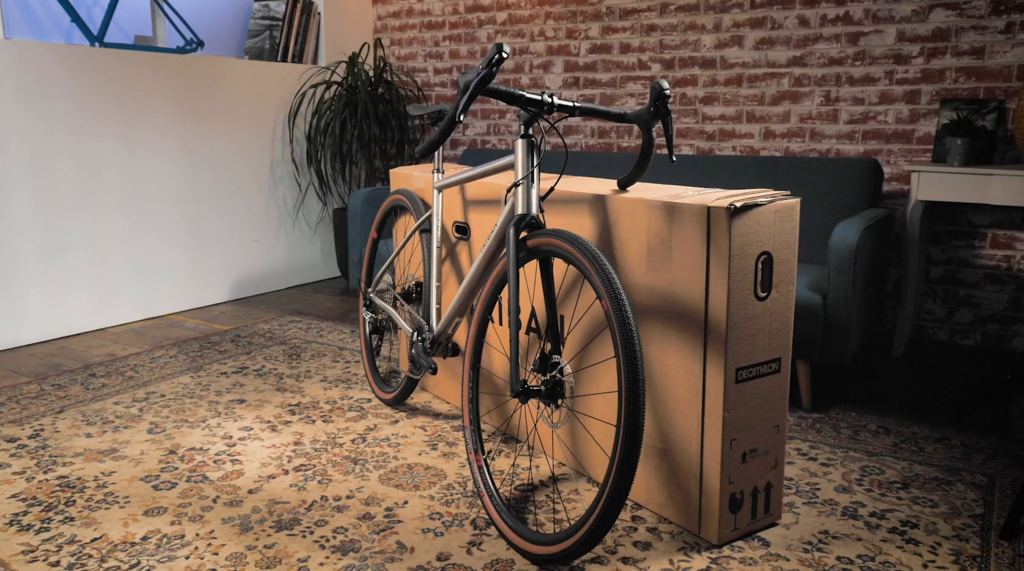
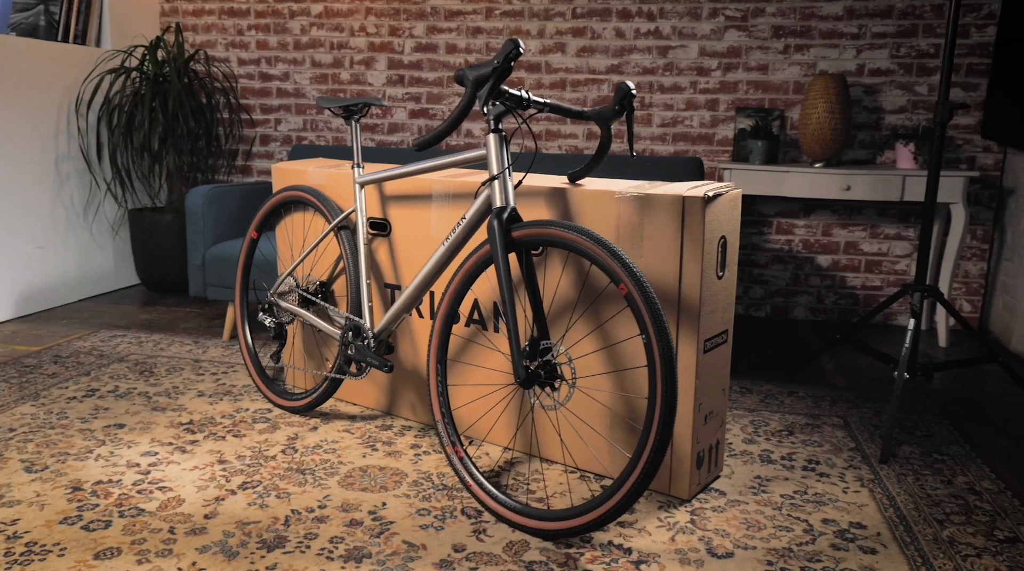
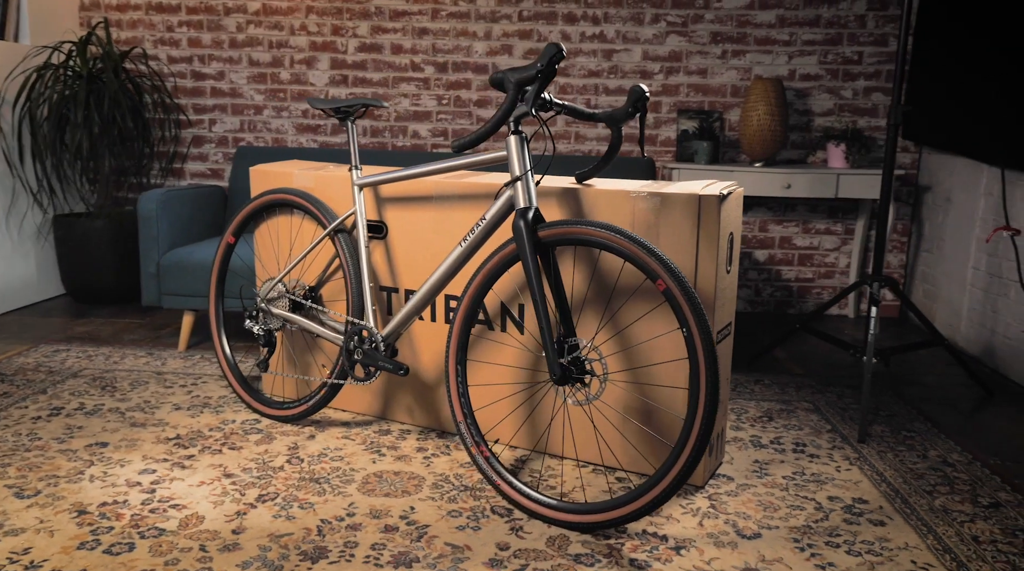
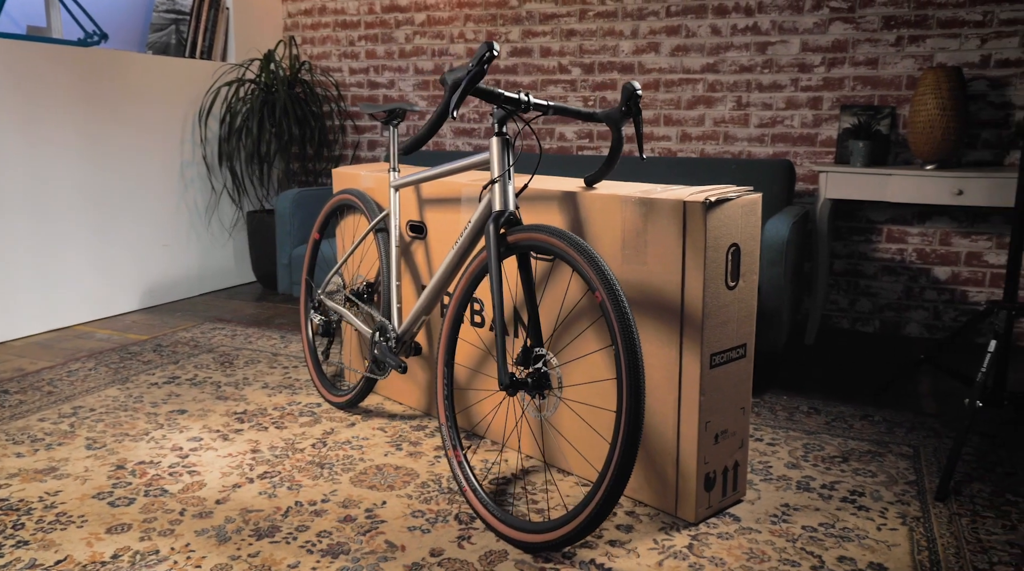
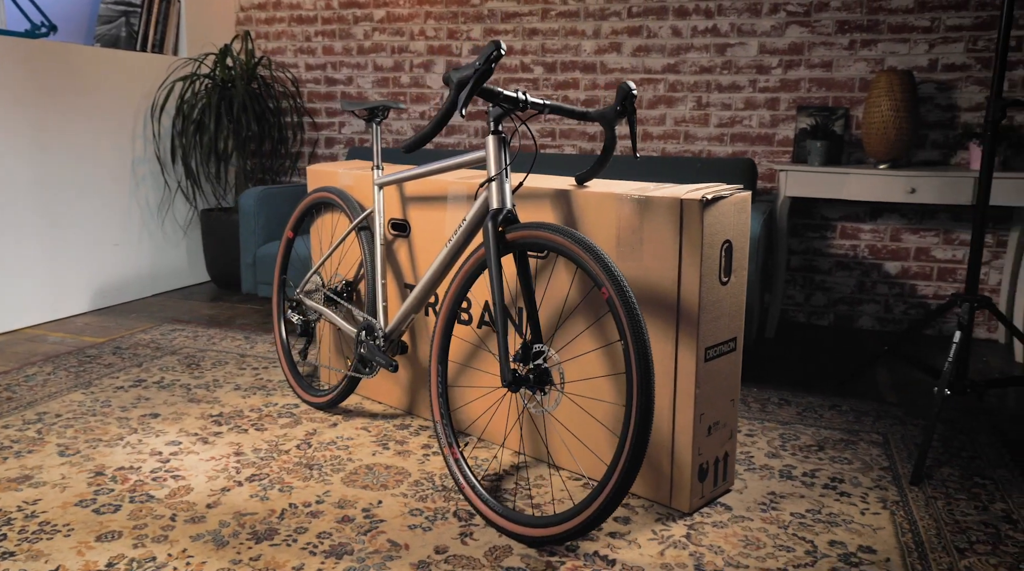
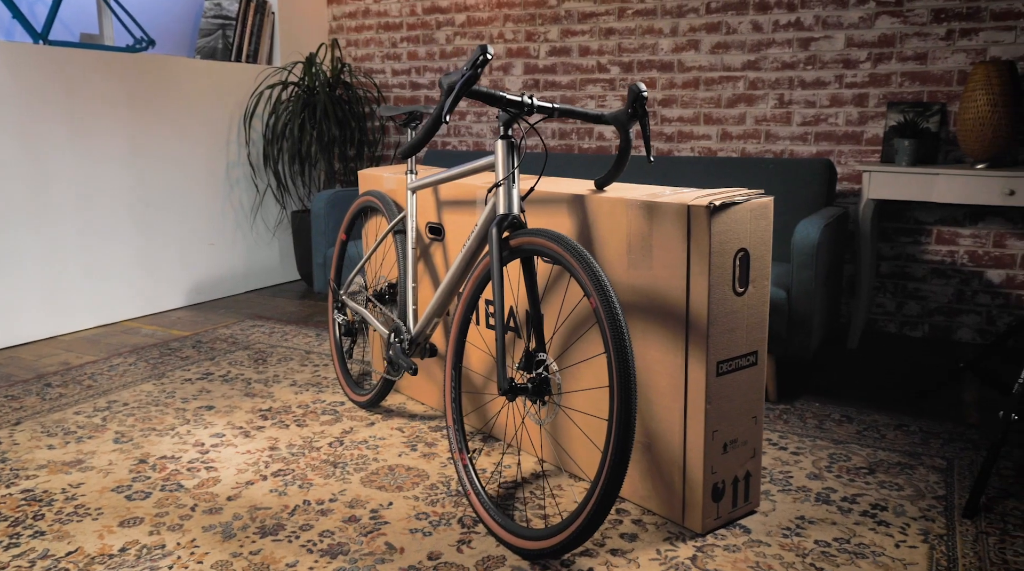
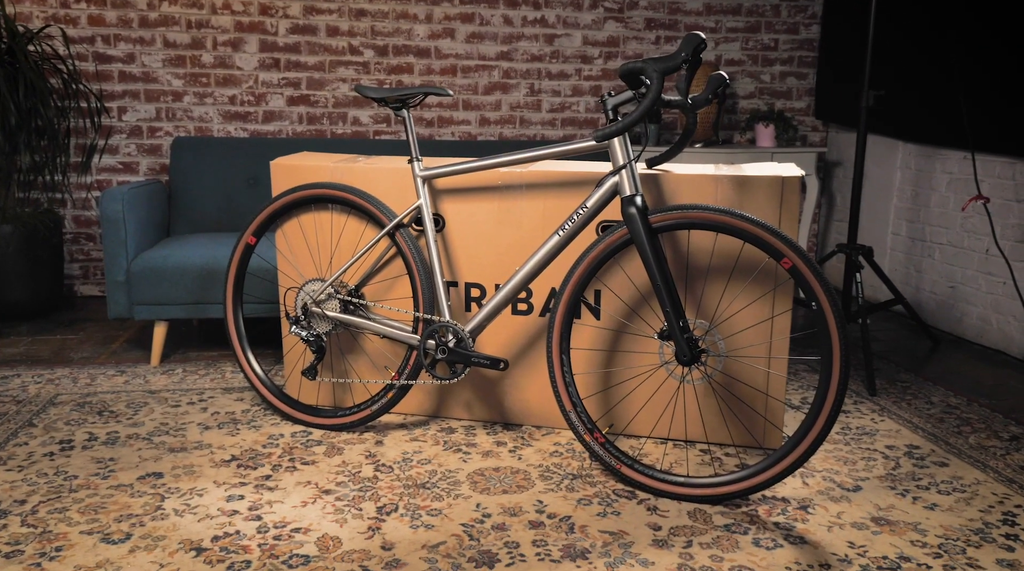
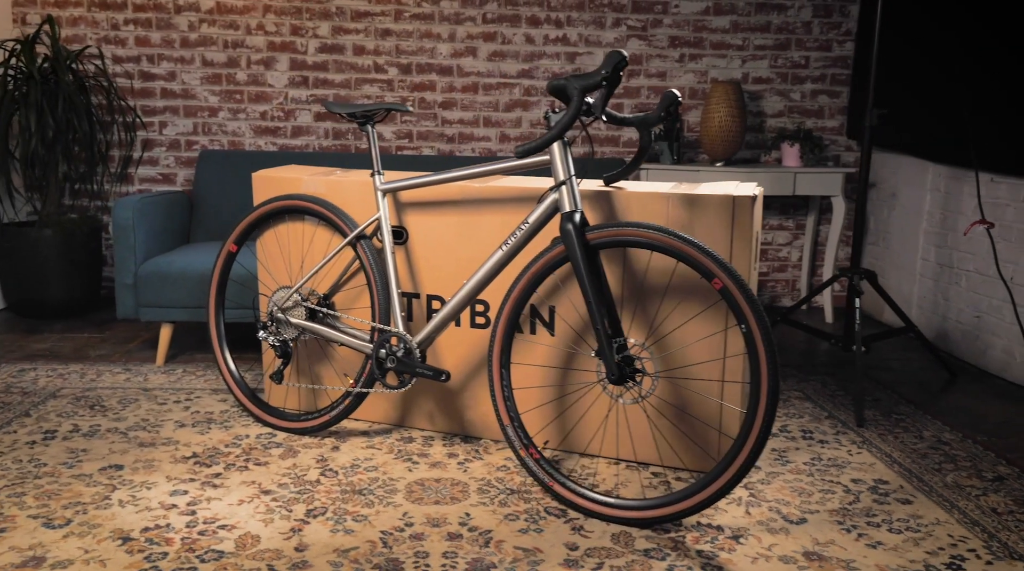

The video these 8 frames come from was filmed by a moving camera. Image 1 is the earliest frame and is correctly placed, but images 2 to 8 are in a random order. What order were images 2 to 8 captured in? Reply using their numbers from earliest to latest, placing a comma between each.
6, 4, 5, 2, 3, 8, 7
